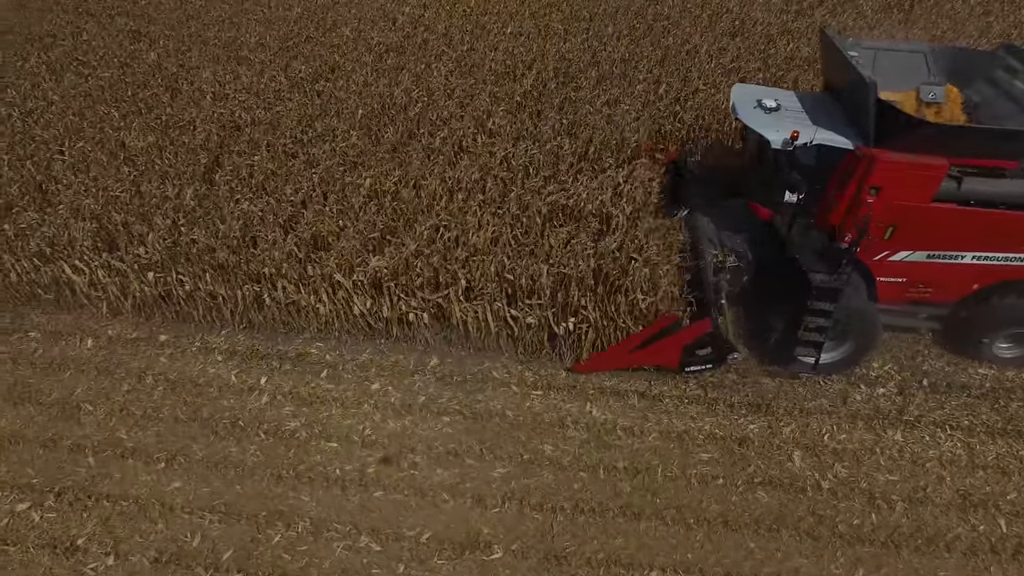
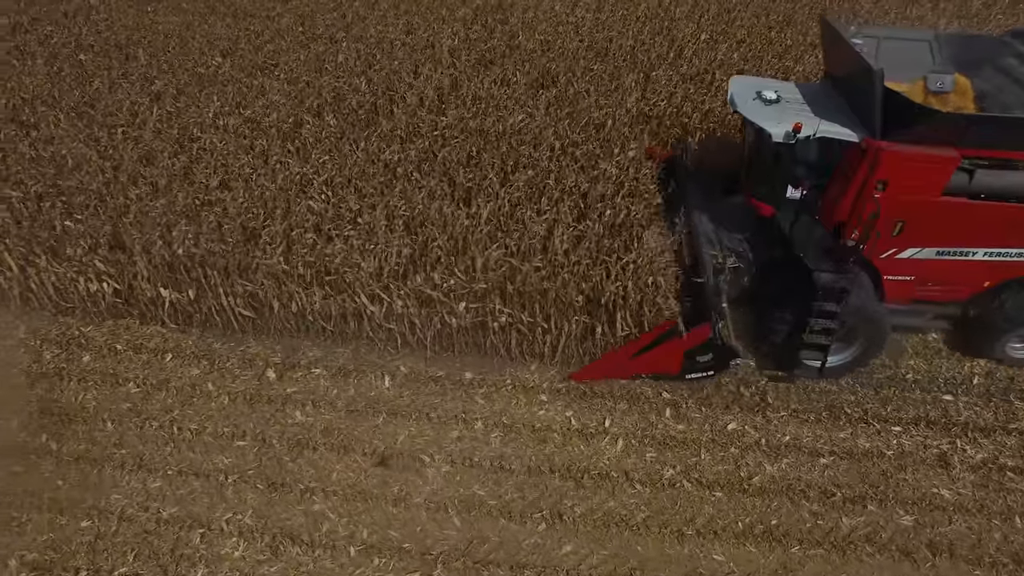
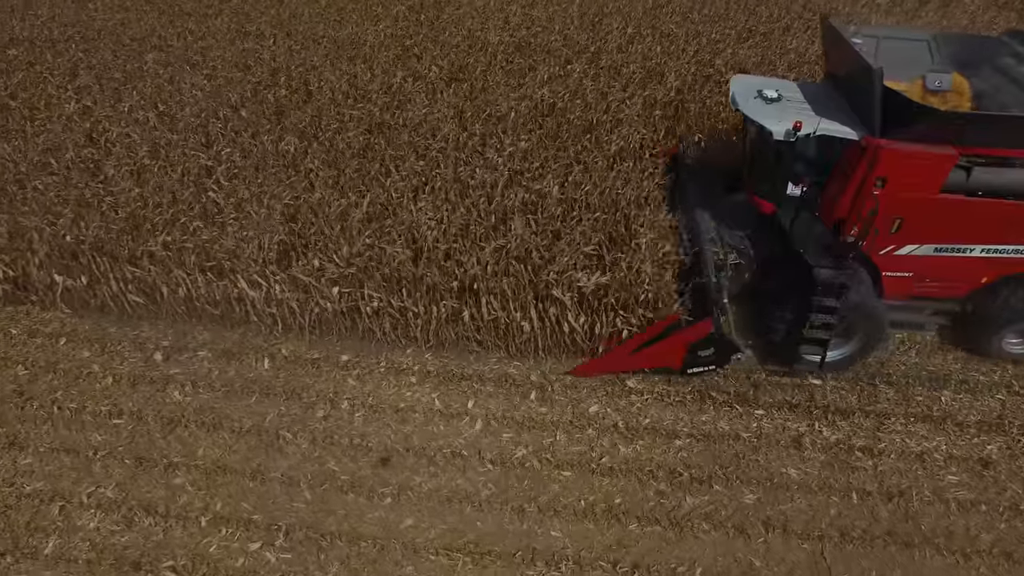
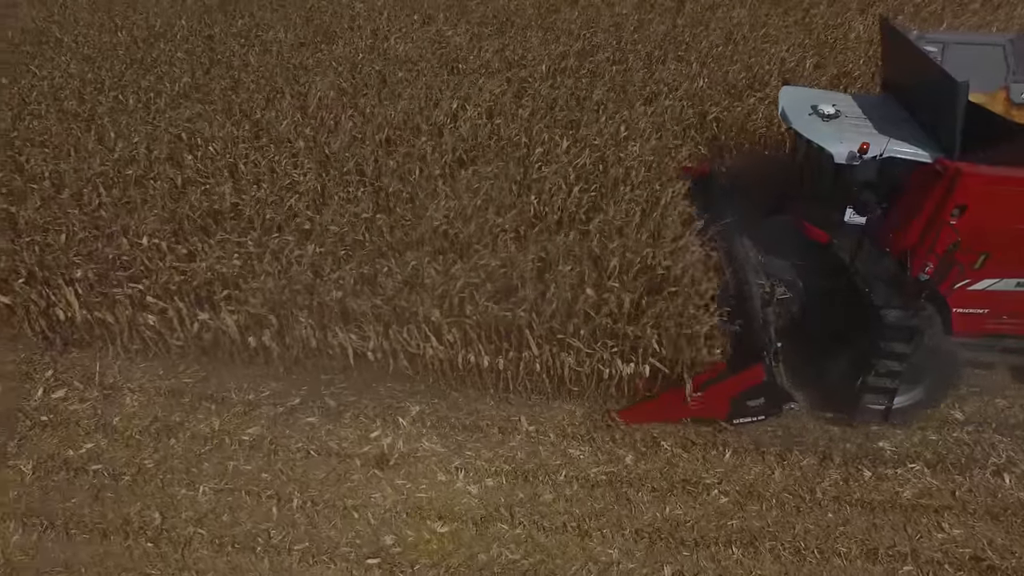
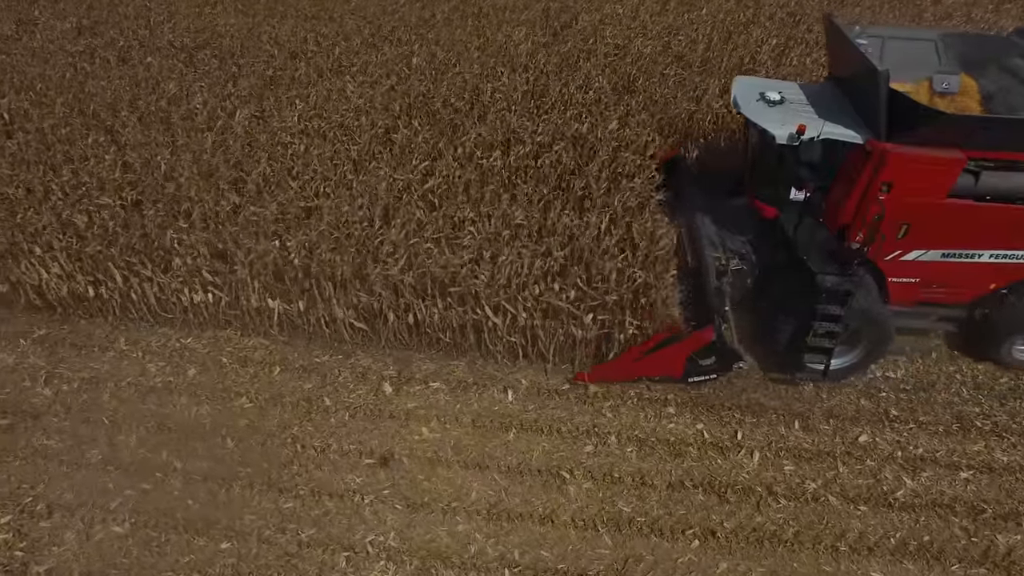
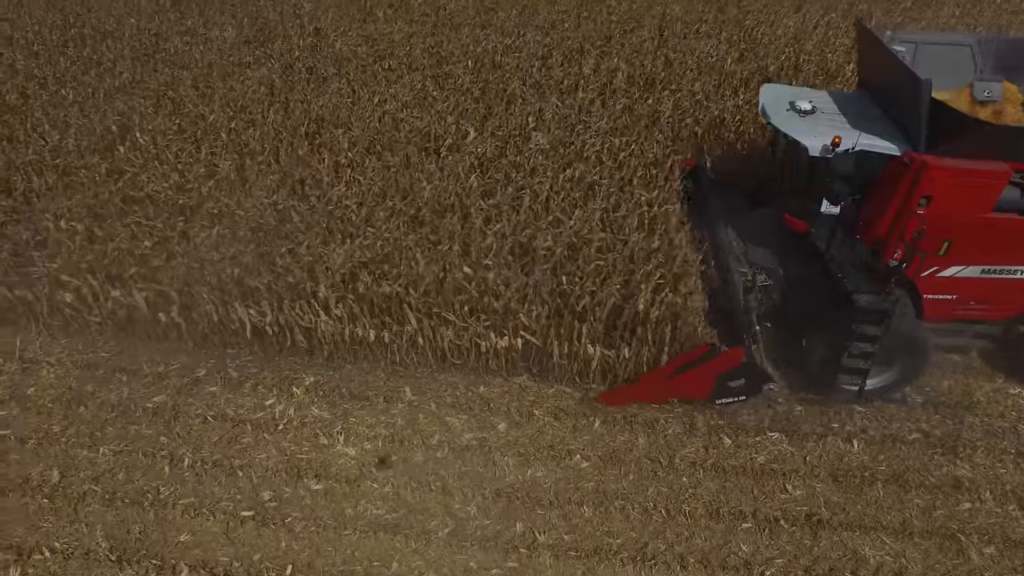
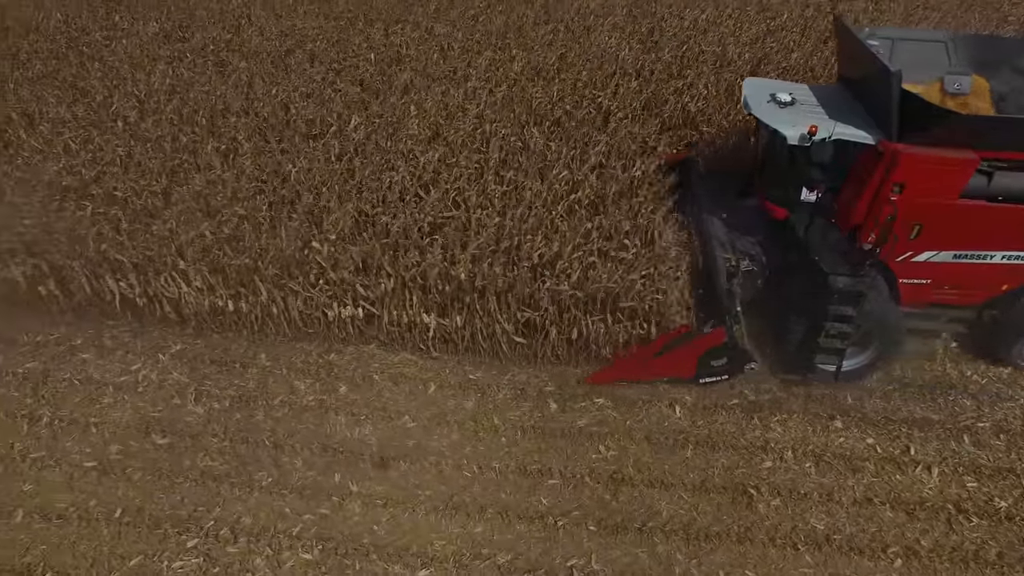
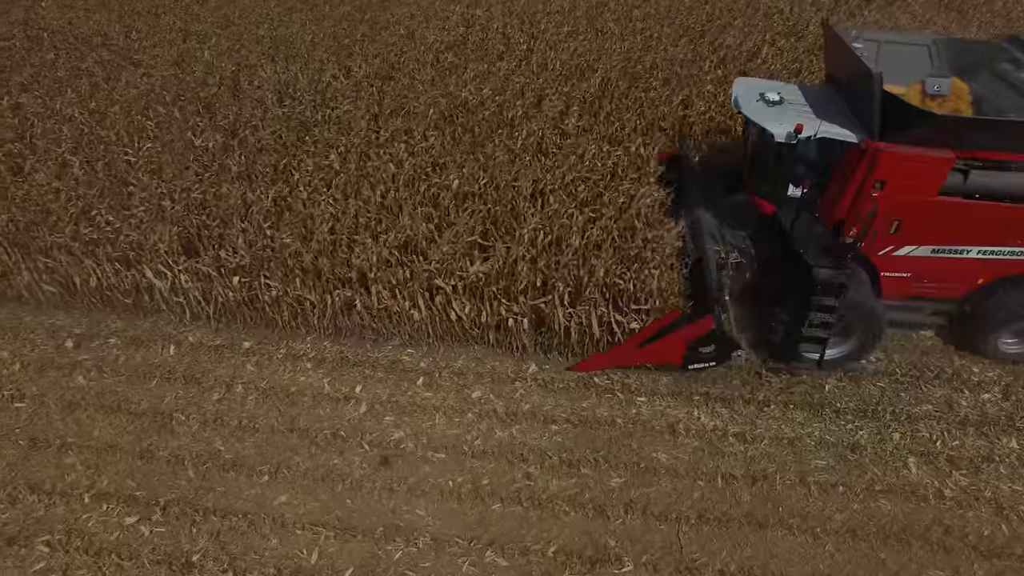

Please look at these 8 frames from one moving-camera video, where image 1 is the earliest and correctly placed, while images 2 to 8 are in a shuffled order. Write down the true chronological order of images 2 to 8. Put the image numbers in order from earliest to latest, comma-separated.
8, 3, 2, 5, 7, 6, 4
